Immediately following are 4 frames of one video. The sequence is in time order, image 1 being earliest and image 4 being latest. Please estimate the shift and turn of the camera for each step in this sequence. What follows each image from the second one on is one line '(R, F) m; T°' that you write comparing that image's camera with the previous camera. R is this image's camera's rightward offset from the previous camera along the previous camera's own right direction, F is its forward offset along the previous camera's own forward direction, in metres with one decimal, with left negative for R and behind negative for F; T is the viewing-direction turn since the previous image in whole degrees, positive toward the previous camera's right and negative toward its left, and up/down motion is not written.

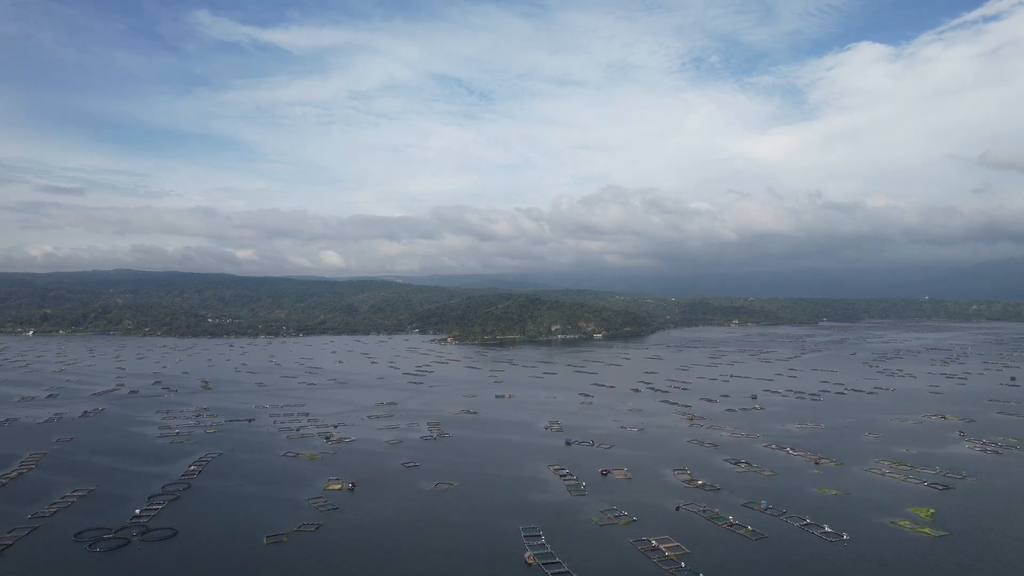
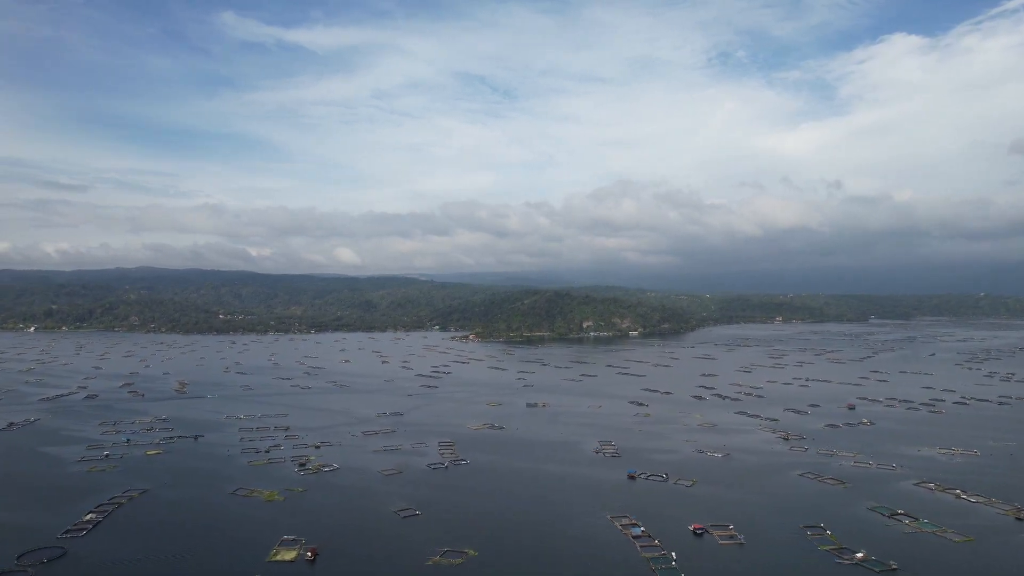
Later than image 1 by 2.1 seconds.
(-0.3, +4.9) m; -2°
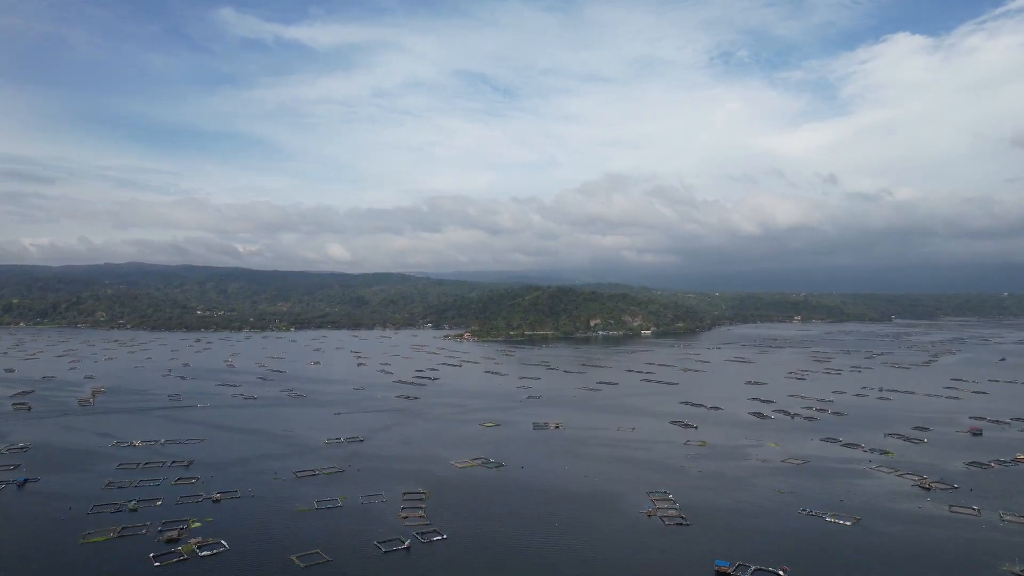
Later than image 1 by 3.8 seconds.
(-0.1, +5.4) m; 0°
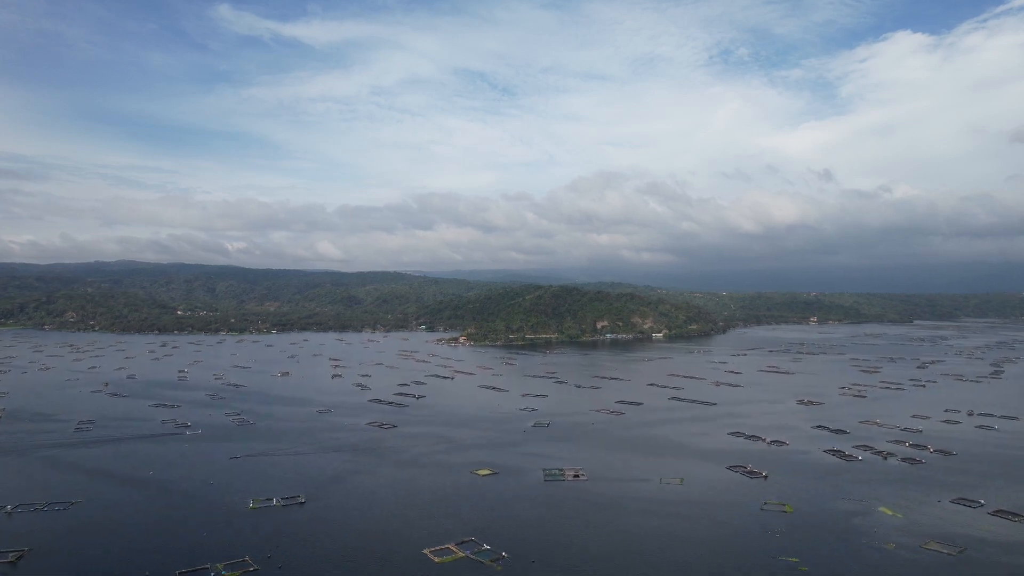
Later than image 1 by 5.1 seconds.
(-0.1, +4.2) m; 0°
